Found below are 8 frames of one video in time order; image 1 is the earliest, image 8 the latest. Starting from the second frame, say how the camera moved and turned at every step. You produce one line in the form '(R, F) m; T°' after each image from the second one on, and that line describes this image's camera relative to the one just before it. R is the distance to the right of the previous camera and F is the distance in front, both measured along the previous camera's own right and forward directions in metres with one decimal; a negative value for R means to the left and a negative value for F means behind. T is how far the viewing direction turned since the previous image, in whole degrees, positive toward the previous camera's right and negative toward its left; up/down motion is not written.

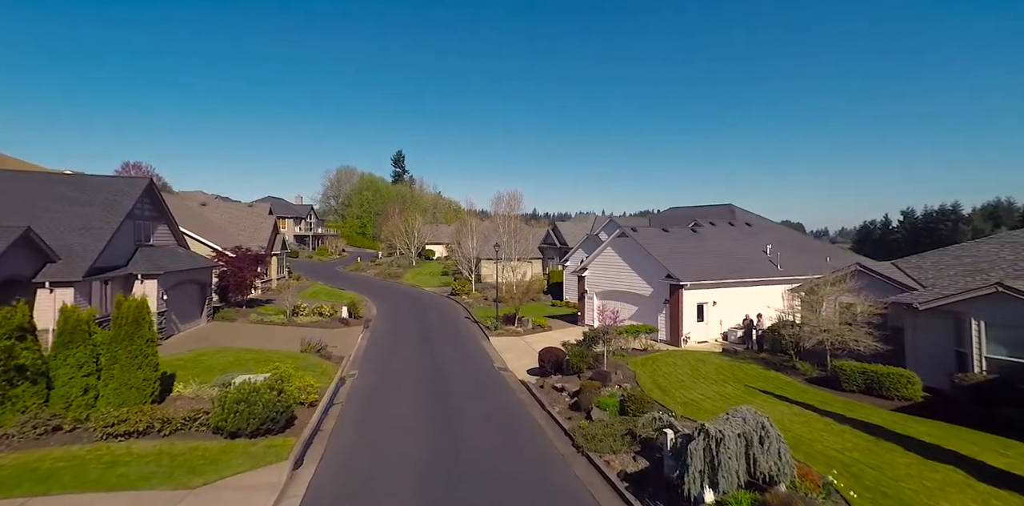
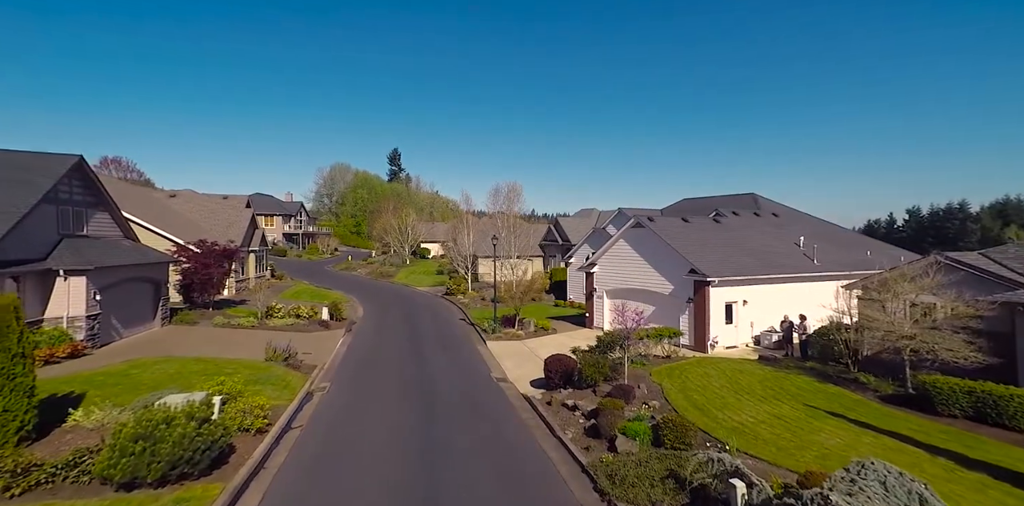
(-0.1, +3.1) m; 0°
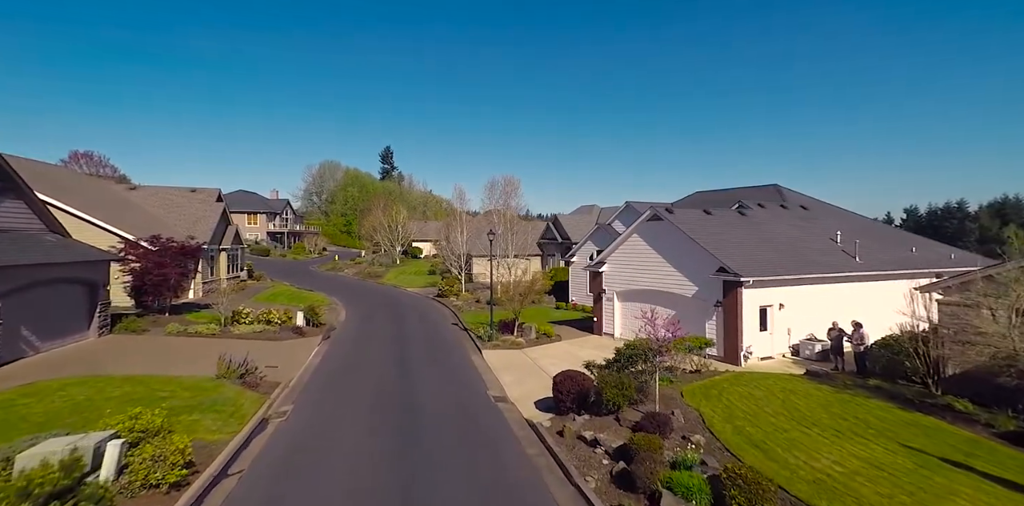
(-0.2, +3.0) m; +1°
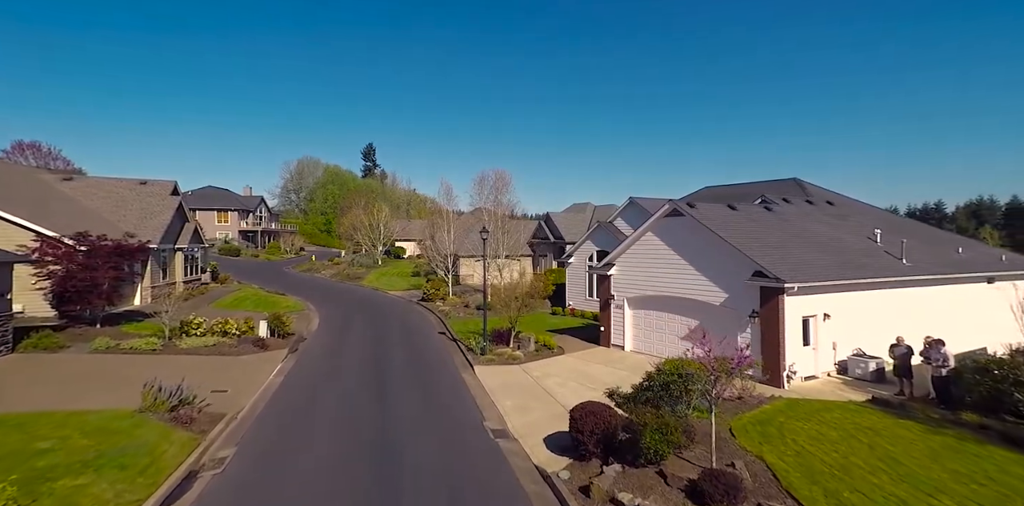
(-0.4, +3.0) m; +2°
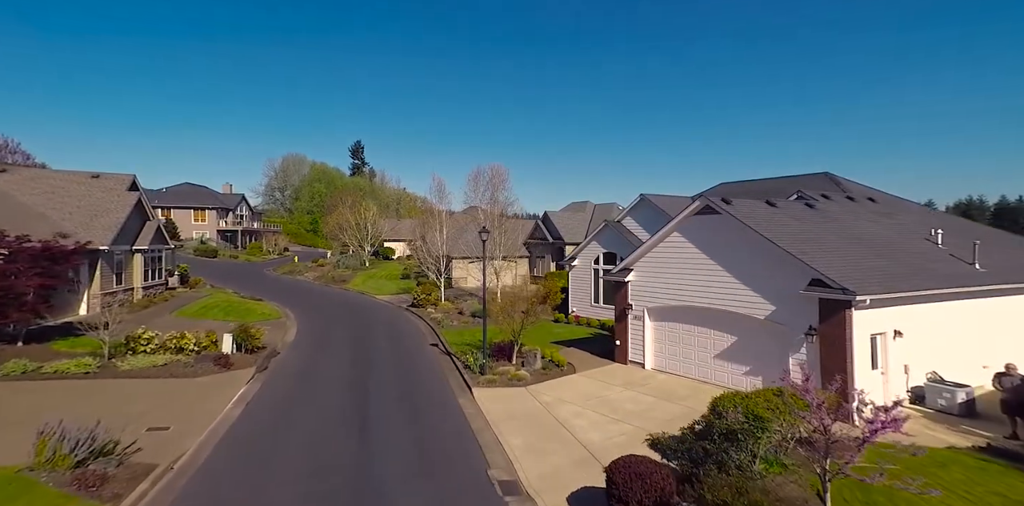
(-0.4, +2.8) m; +1°
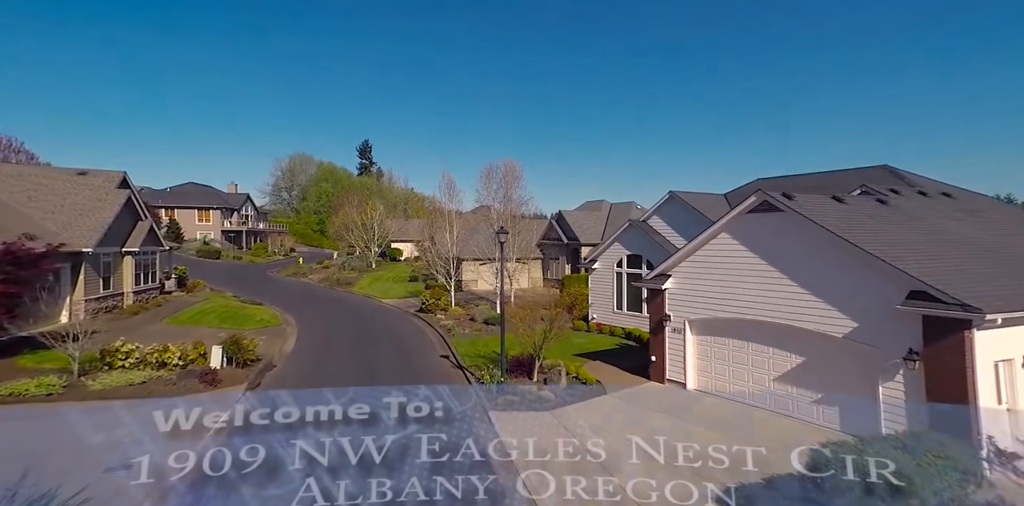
(-0.4, +2.0) m; -1°
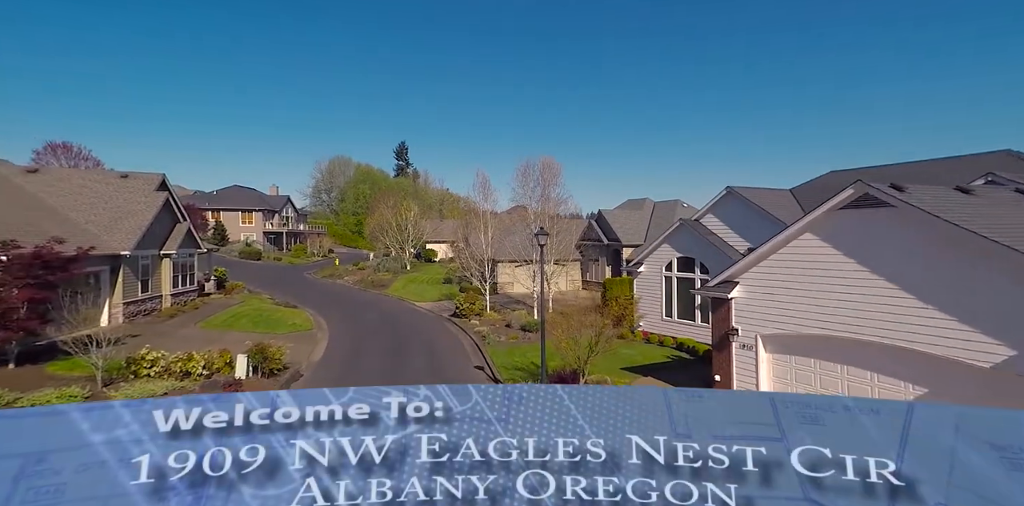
(-0.2, +1.1) m; -4°
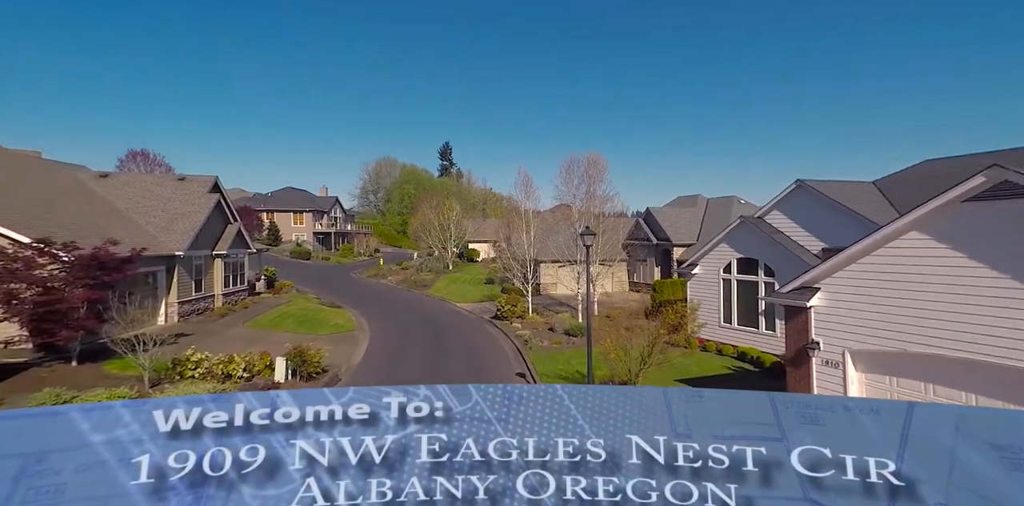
(0.0, +0.4) m; -5°
